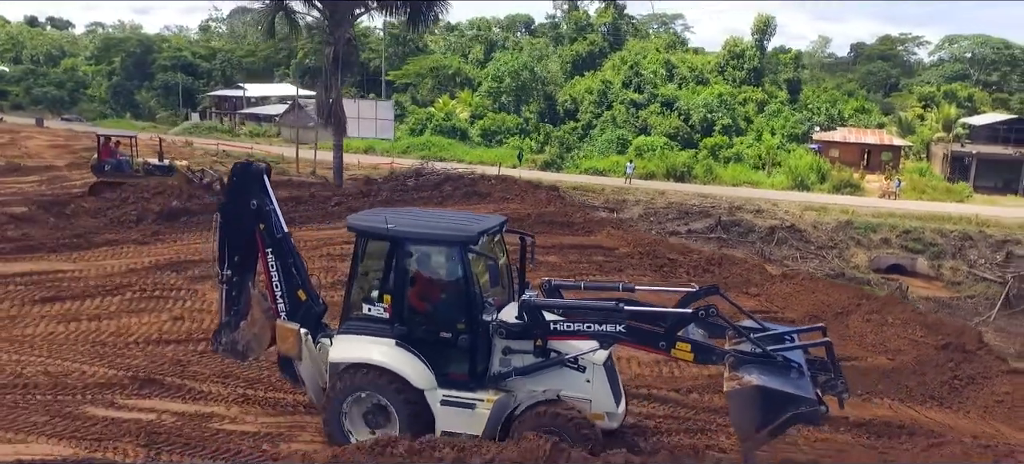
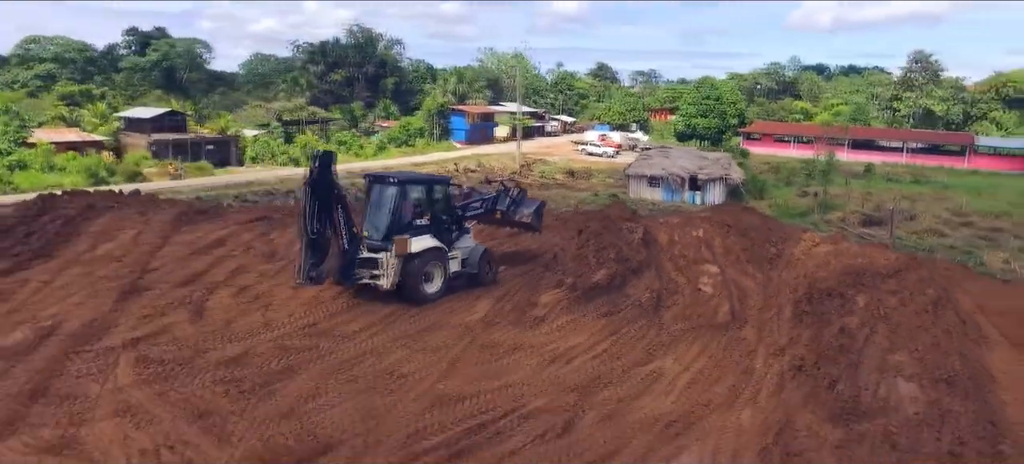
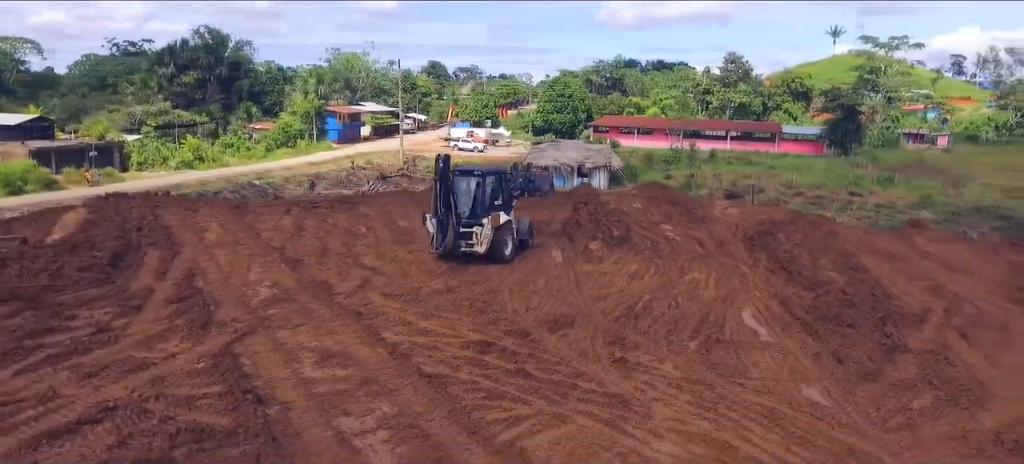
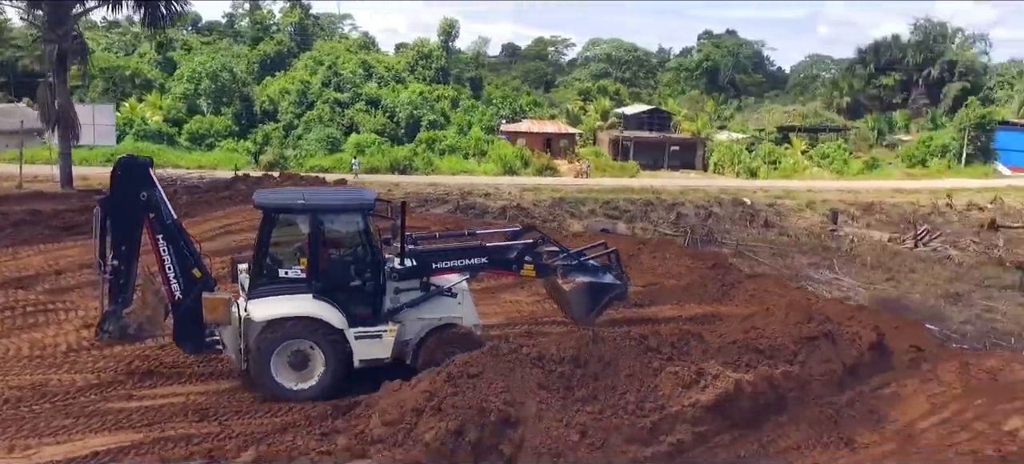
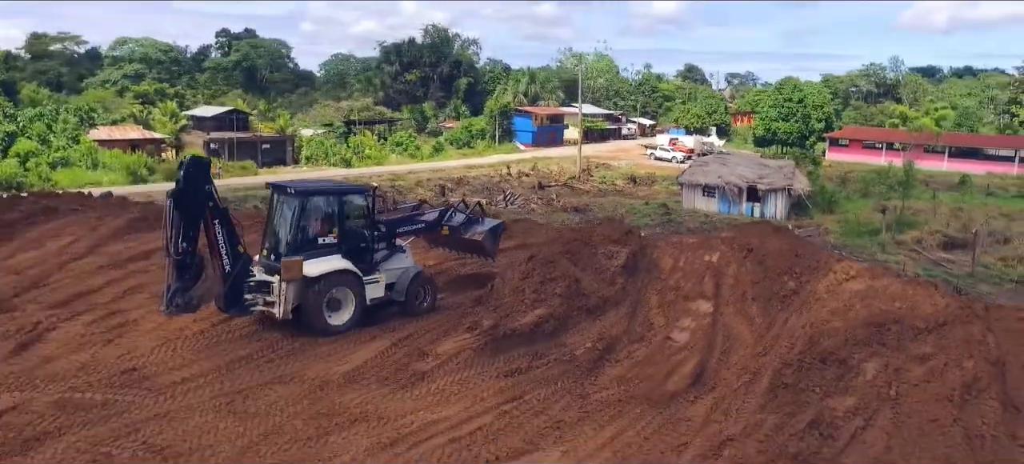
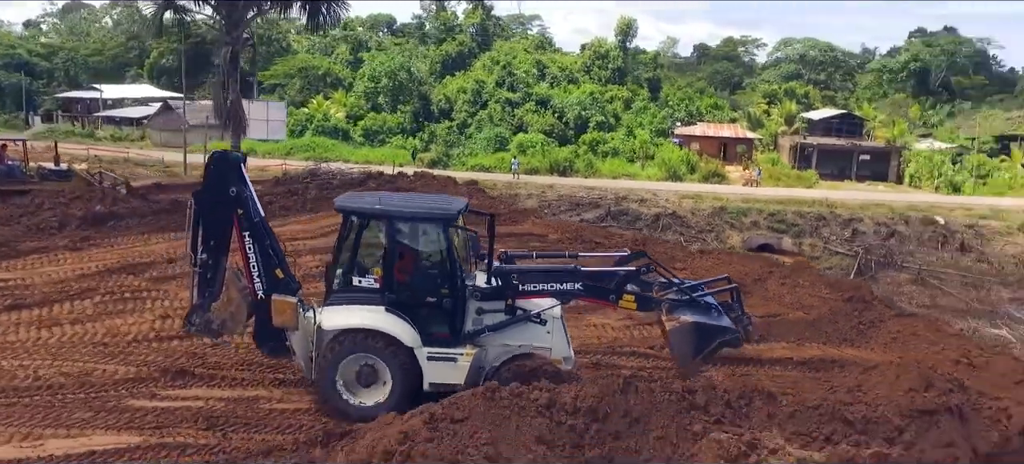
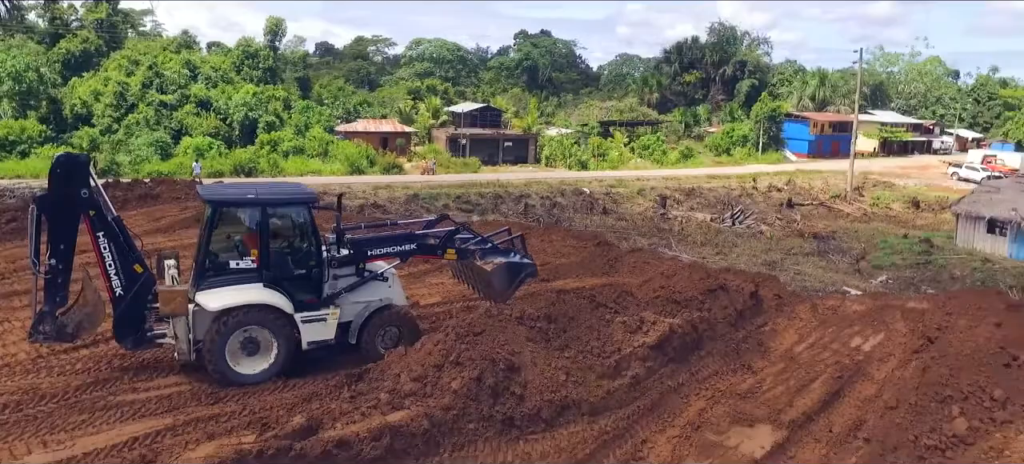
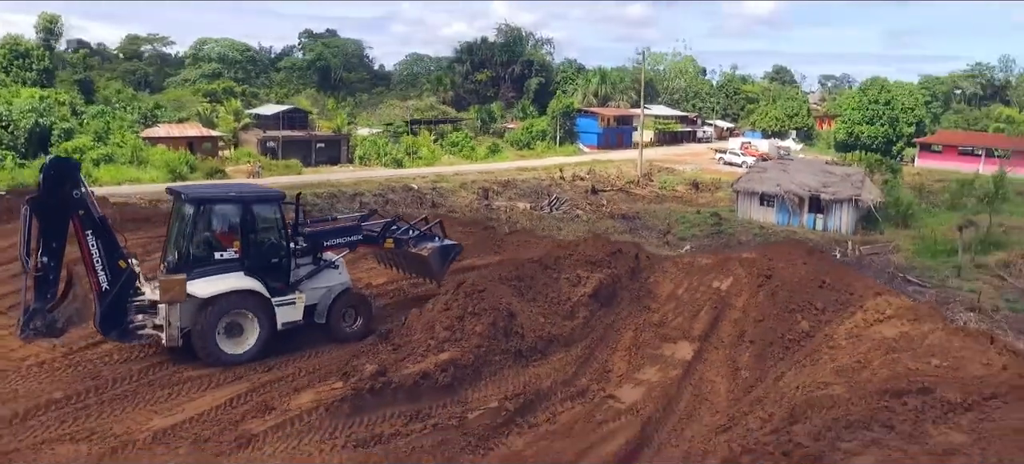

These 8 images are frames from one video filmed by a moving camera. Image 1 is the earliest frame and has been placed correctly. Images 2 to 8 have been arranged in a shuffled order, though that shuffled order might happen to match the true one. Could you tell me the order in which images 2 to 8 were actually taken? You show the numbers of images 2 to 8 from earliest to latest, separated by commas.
6, 4, 7, 8, 5, 2, 3
